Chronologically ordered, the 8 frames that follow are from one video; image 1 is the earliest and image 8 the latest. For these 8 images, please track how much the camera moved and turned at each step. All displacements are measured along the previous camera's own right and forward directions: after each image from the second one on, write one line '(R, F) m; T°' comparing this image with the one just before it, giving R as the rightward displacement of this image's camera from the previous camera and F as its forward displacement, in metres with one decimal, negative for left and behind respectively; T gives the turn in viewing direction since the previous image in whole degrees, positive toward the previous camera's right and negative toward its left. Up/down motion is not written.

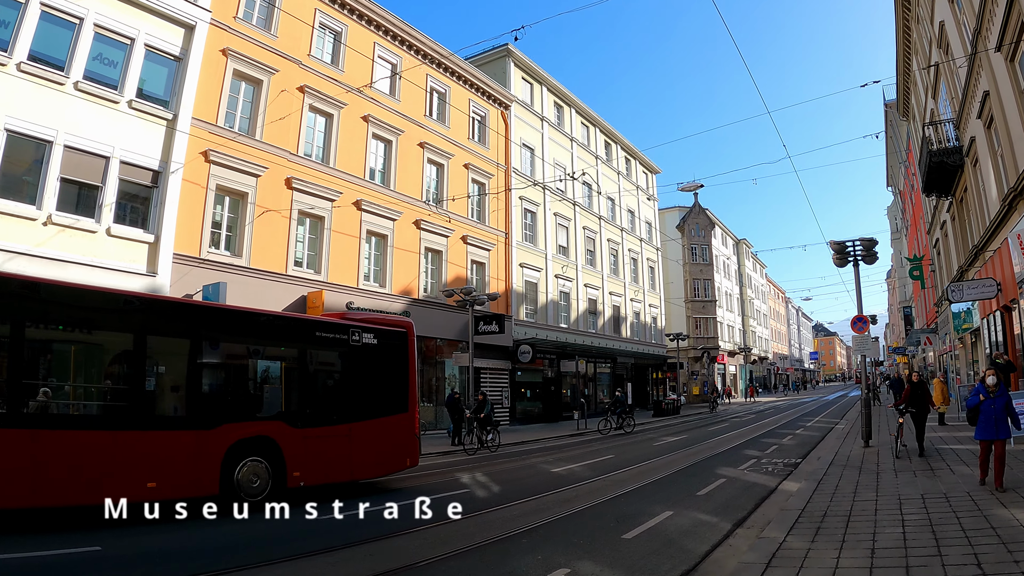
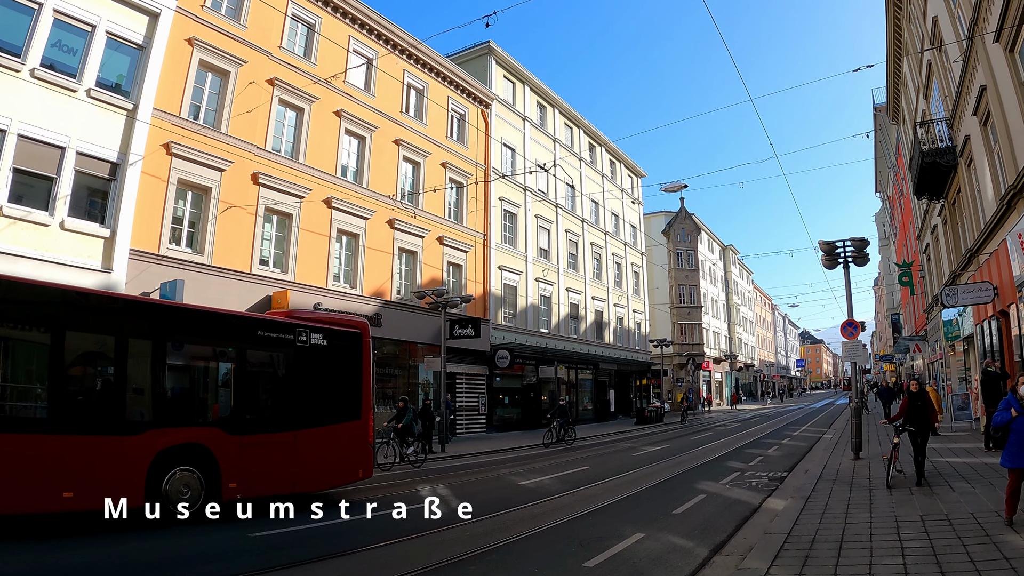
(+0.5, +1.0) m; +1°
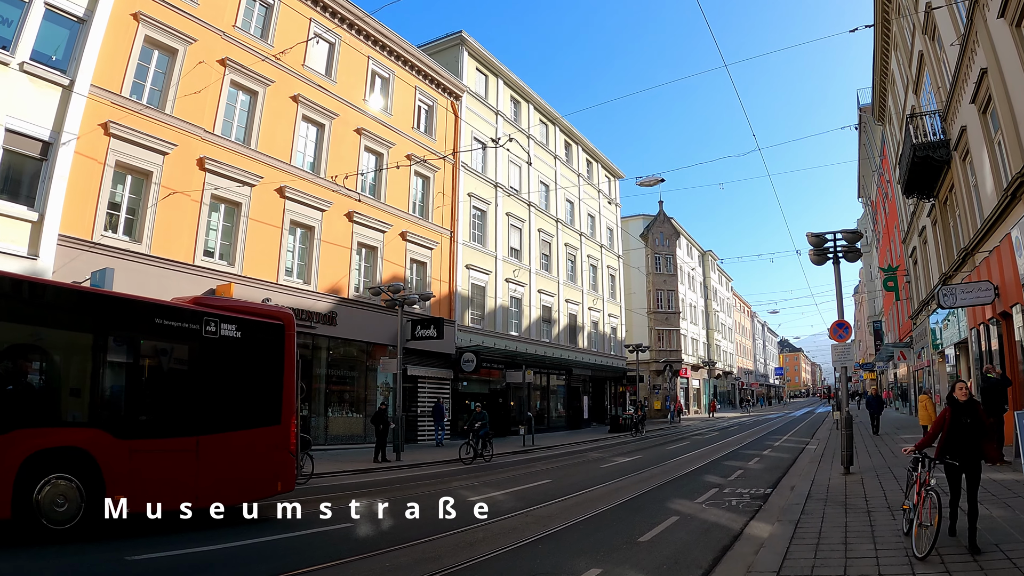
(+0.5, +1.4) m; +2°
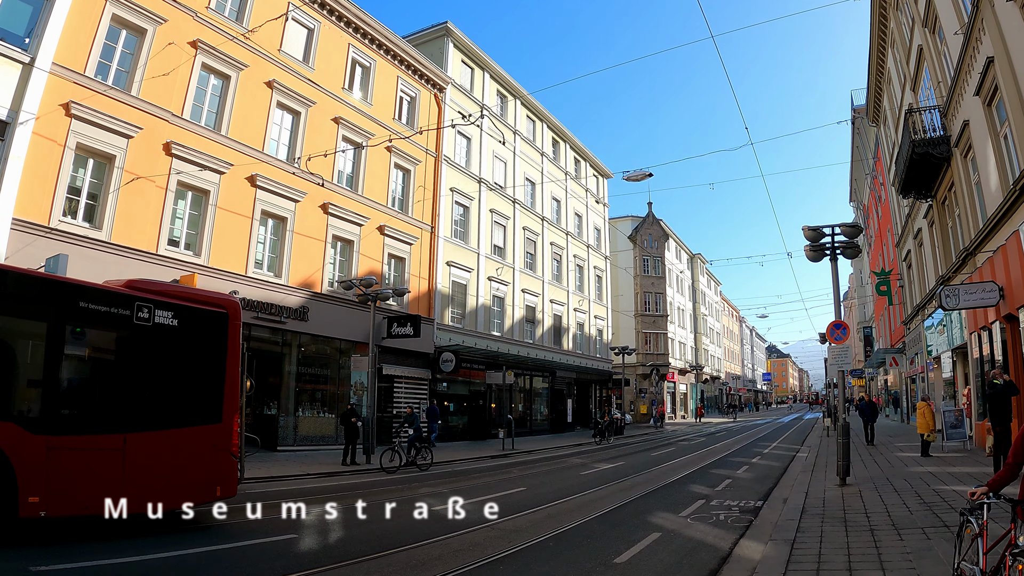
(+0.3, +0.9) m; +1°
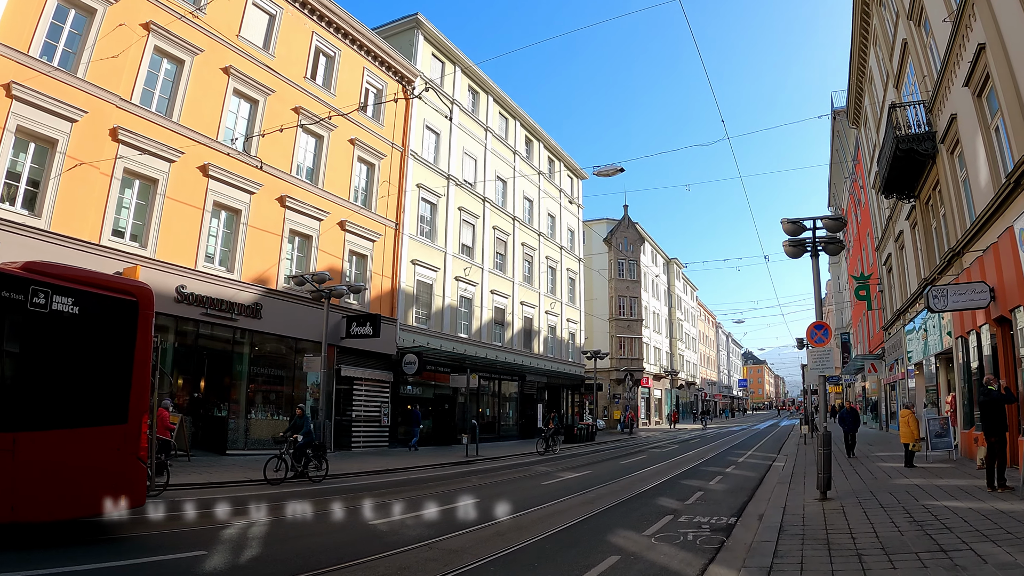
(+0.4, +1.0) m; +2°
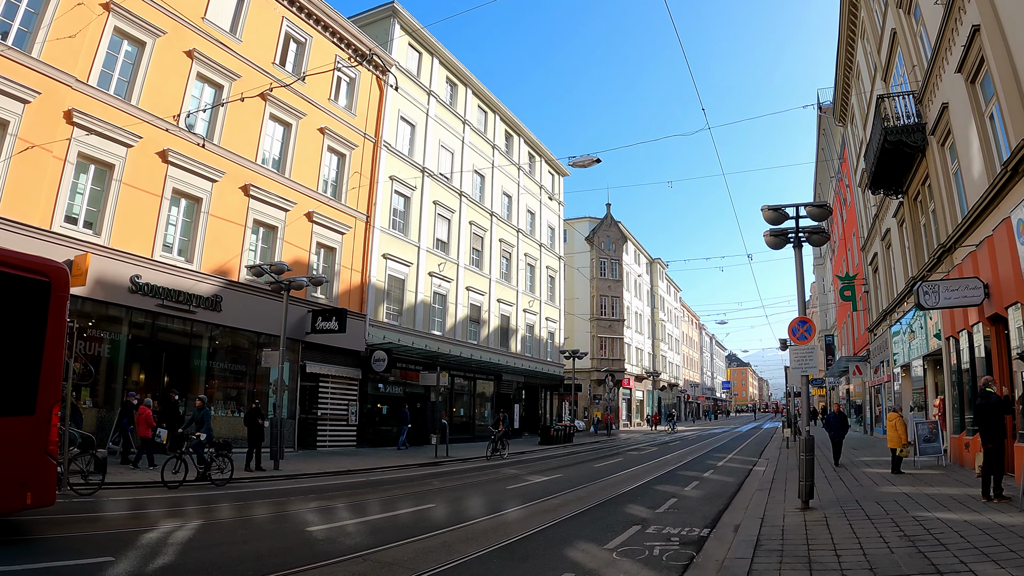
(+0.4, +0.8) m; +1°
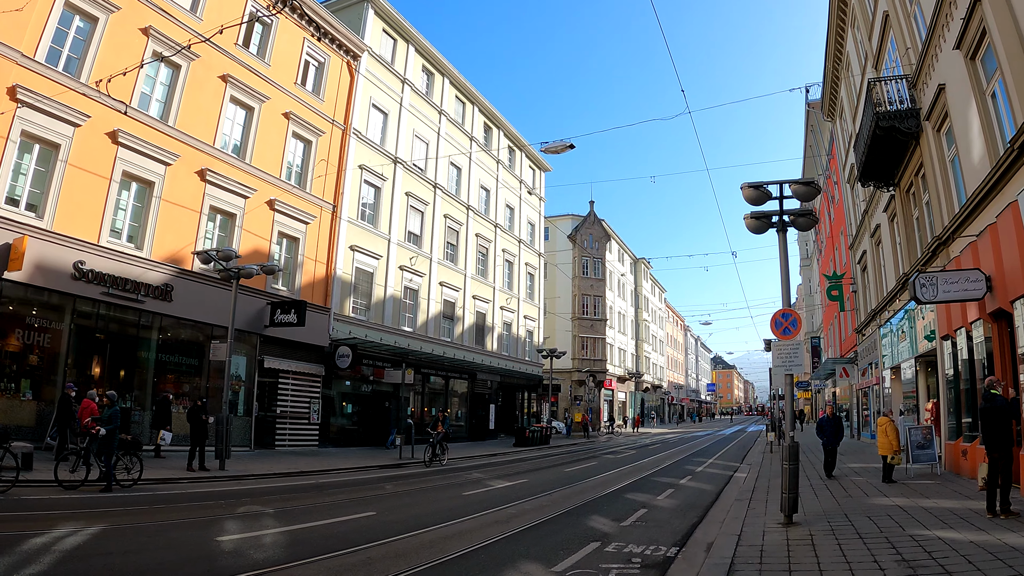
(+0.5, +1.0) m; +1°
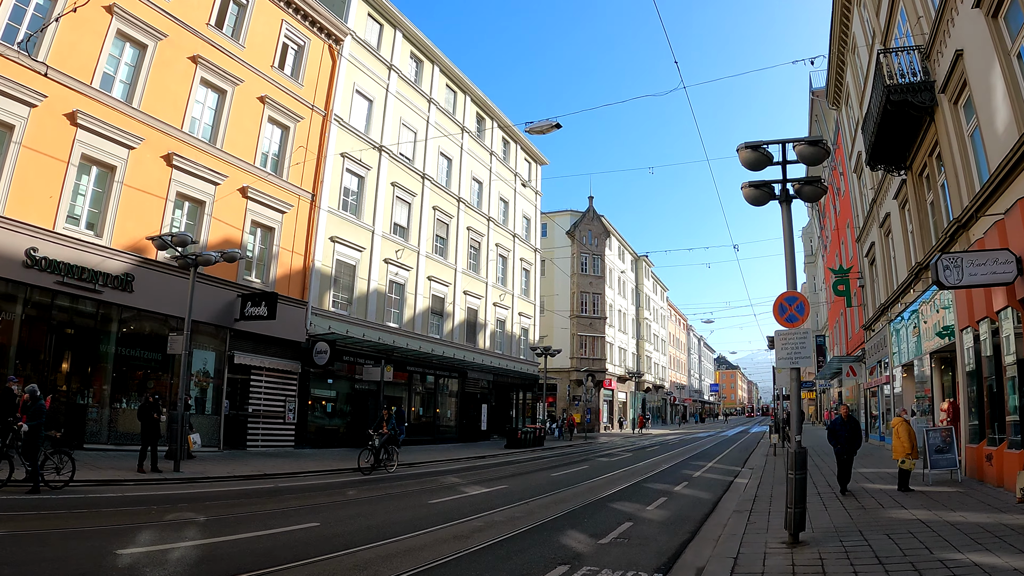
(+0.5, +1.0) m; 0°
